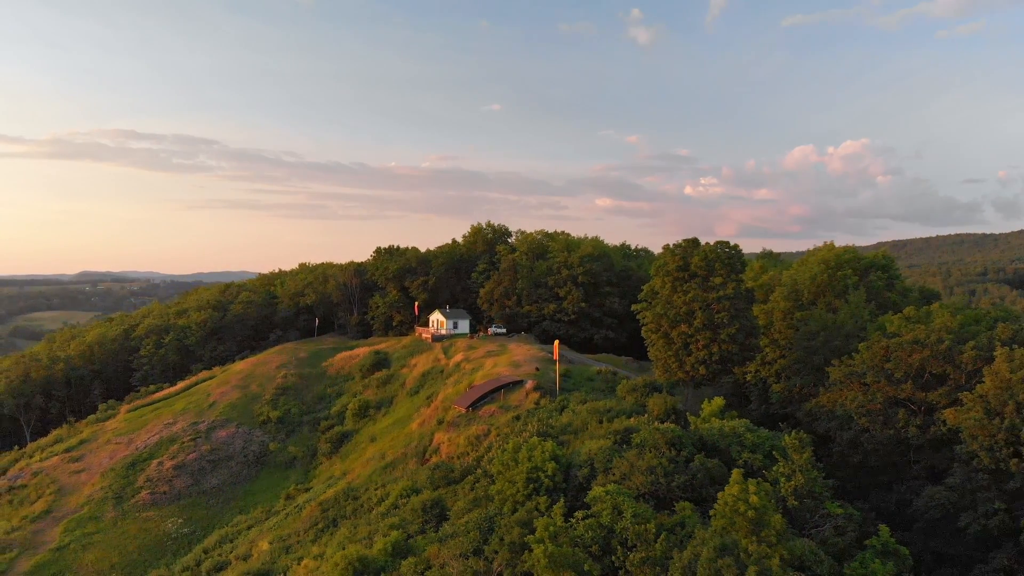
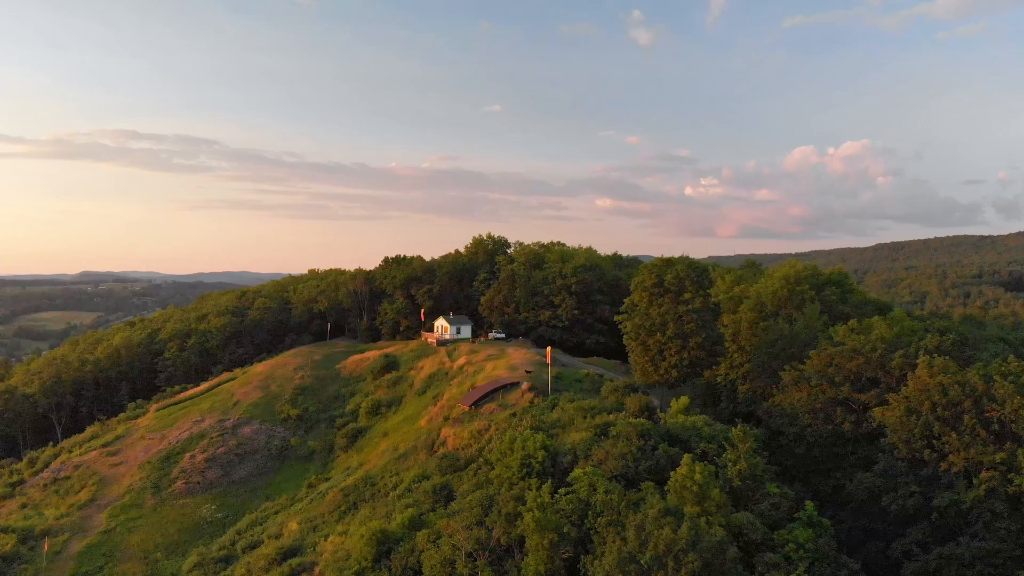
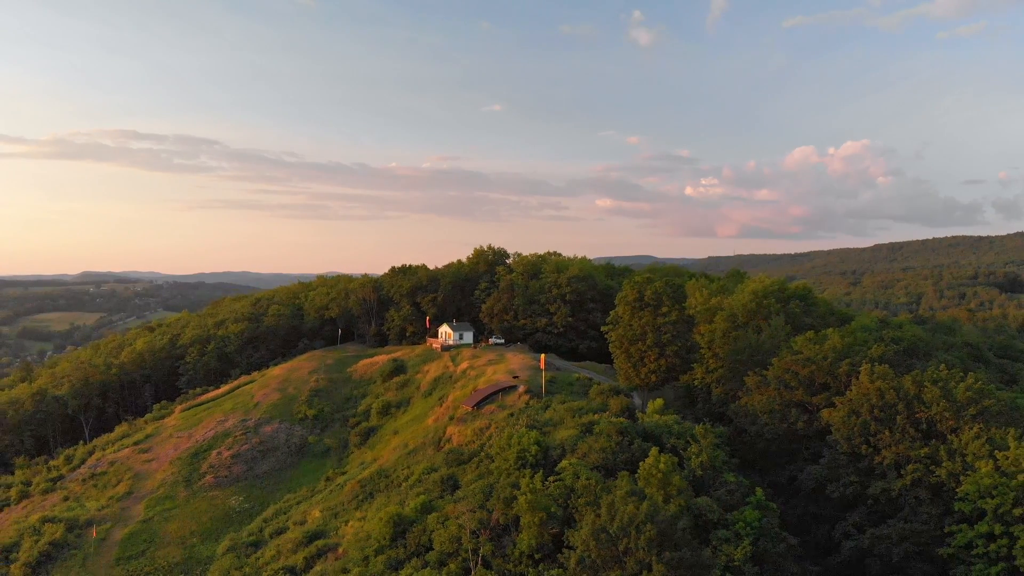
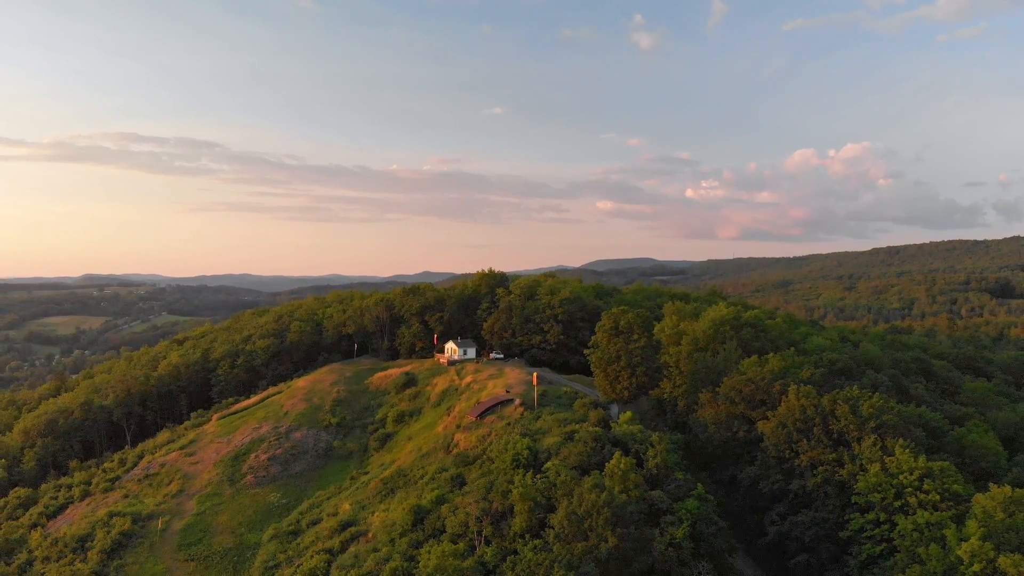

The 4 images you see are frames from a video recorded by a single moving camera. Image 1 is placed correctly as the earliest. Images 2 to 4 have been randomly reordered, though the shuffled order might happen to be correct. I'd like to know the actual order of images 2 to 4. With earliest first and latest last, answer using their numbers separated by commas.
2, 3, 4
